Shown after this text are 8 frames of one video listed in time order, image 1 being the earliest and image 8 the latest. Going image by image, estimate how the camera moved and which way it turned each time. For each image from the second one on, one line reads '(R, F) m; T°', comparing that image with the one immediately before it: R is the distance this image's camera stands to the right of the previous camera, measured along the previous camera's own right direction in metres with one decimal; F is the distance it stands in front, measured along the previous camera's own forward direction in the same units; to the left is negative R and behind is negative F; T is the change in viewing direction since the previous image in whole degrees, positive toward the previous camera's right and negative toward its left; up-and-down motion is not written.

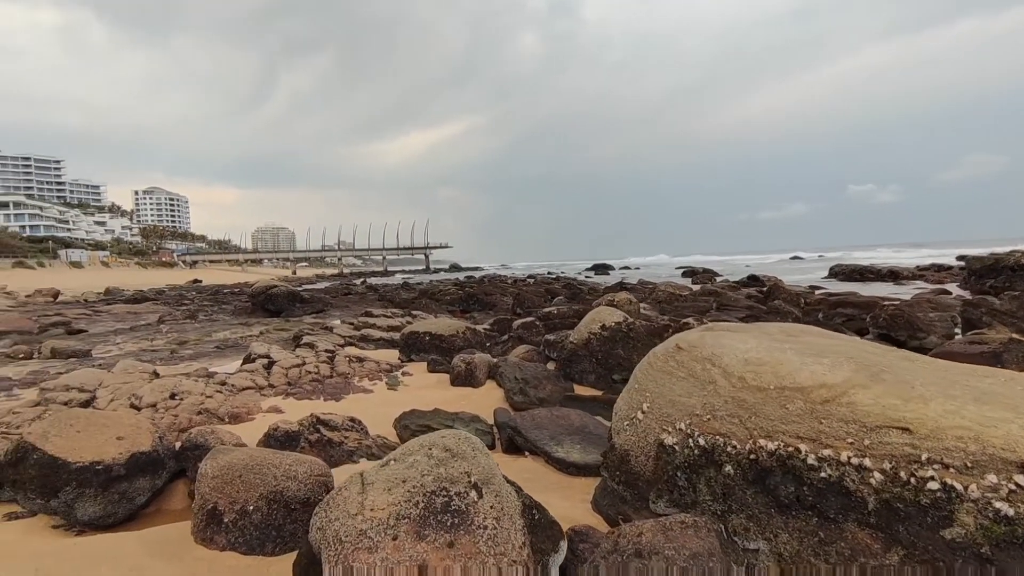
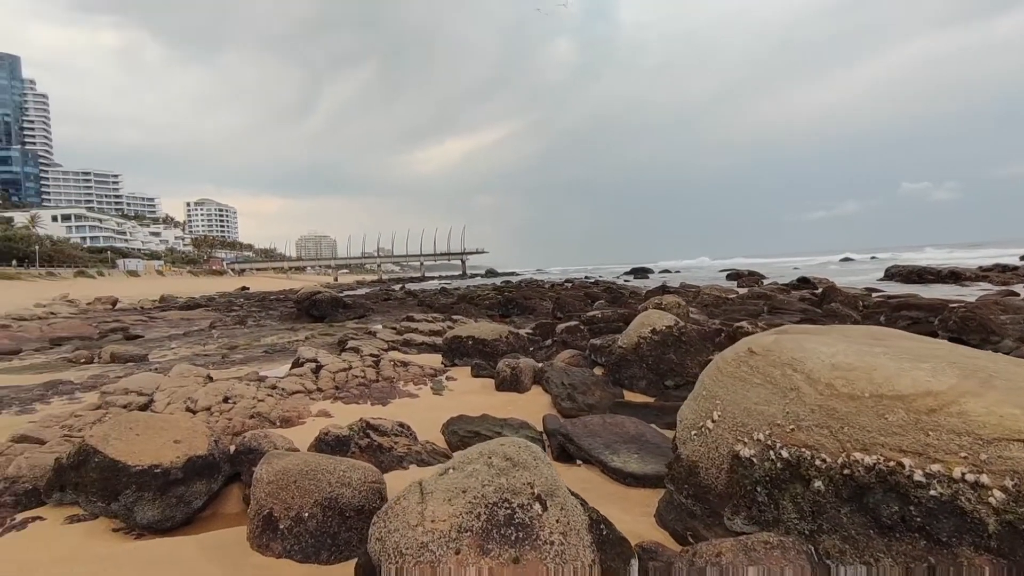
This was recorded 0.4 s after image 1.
(-0.1, +0.2) m; -4°
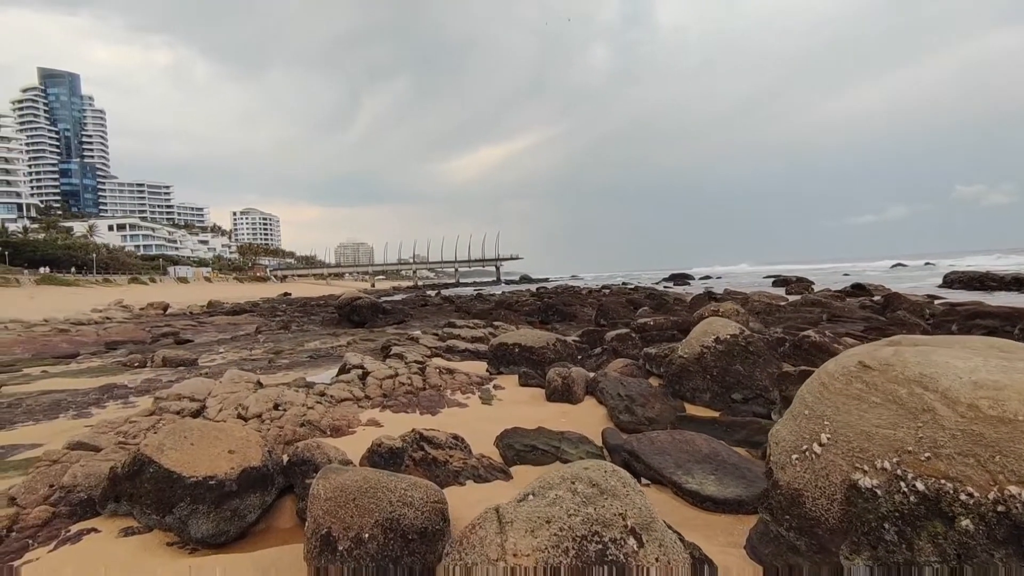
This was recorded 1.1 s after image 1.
(-0.3, +0.3) m; -4°
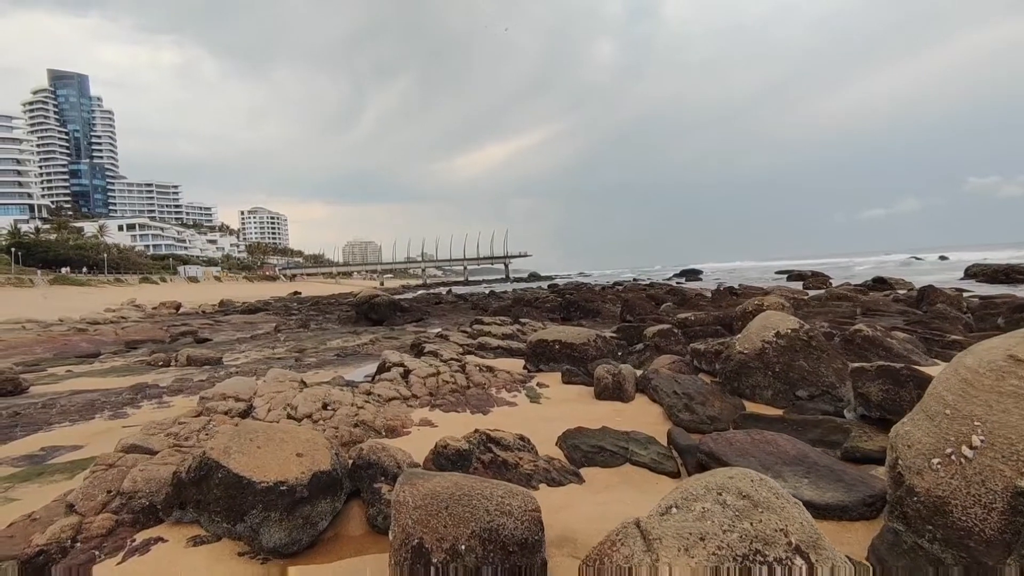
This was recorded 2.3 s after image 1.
(-0.6, +0.3) m; -1°
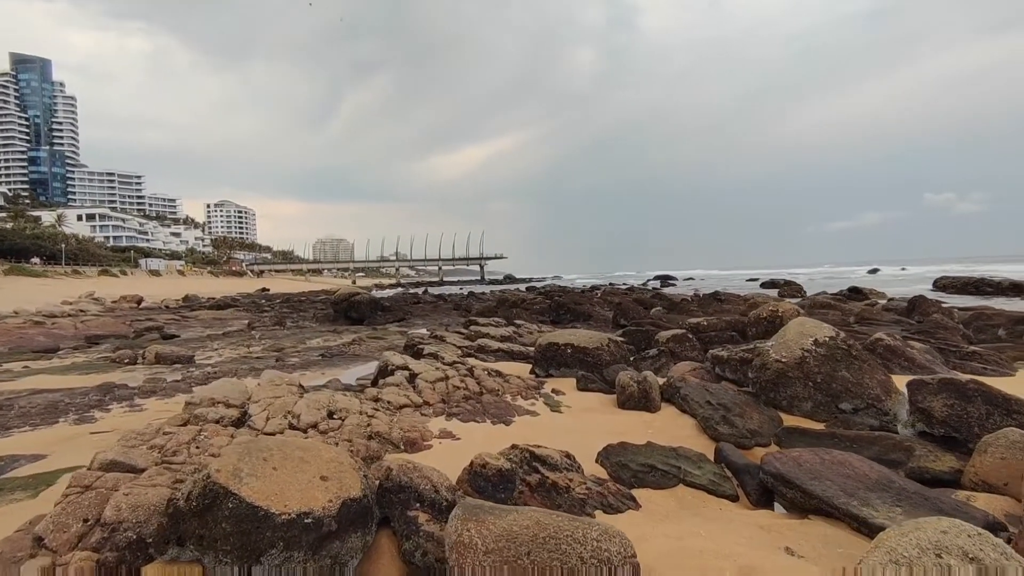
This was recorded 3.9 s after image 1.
(-0.6, +0.6) m; +3°
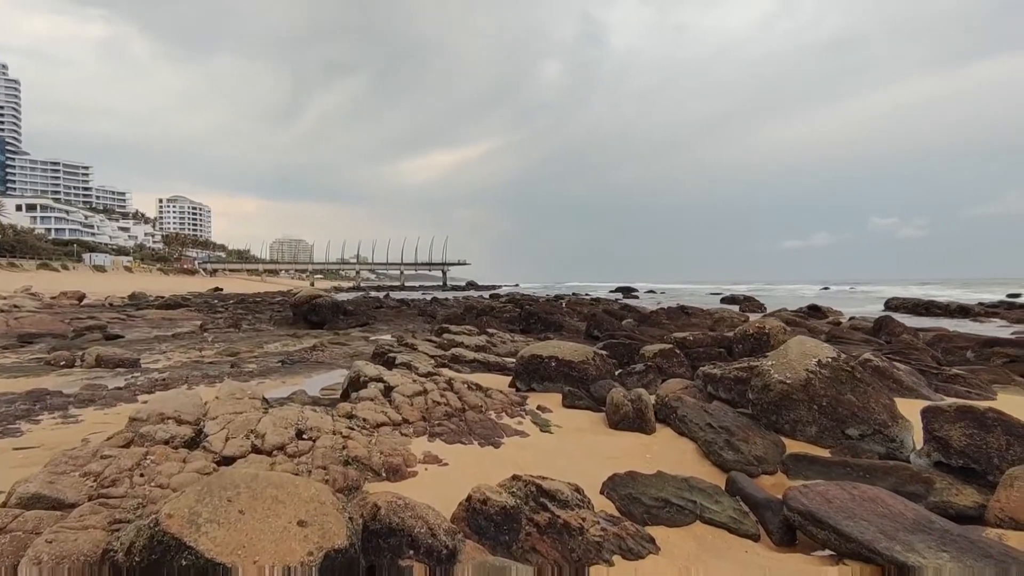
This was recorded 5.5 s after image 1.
(-0.3, +0.6) m; +4°
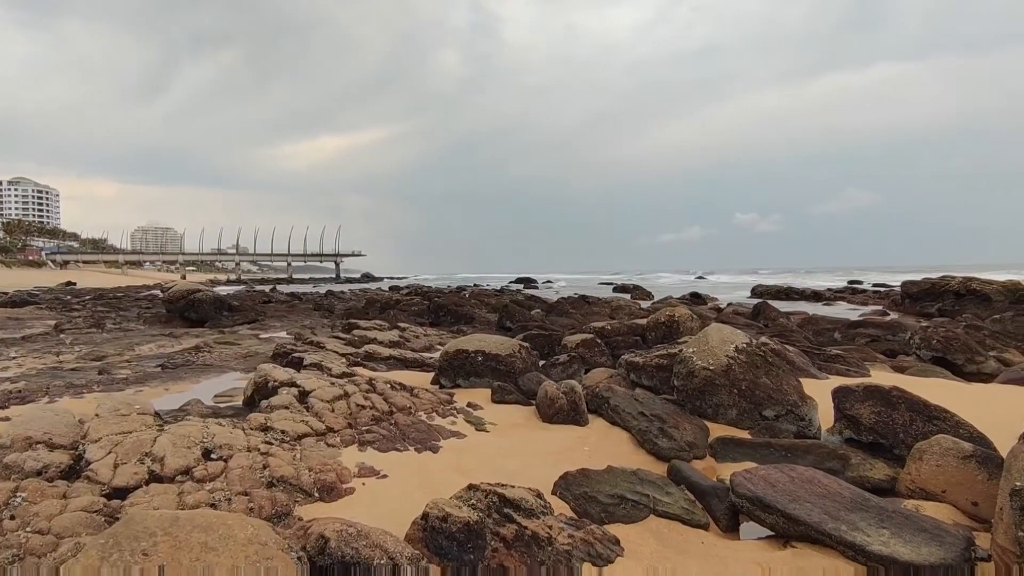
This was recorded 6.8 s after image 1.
(-0.4, +0.4) m; +11°
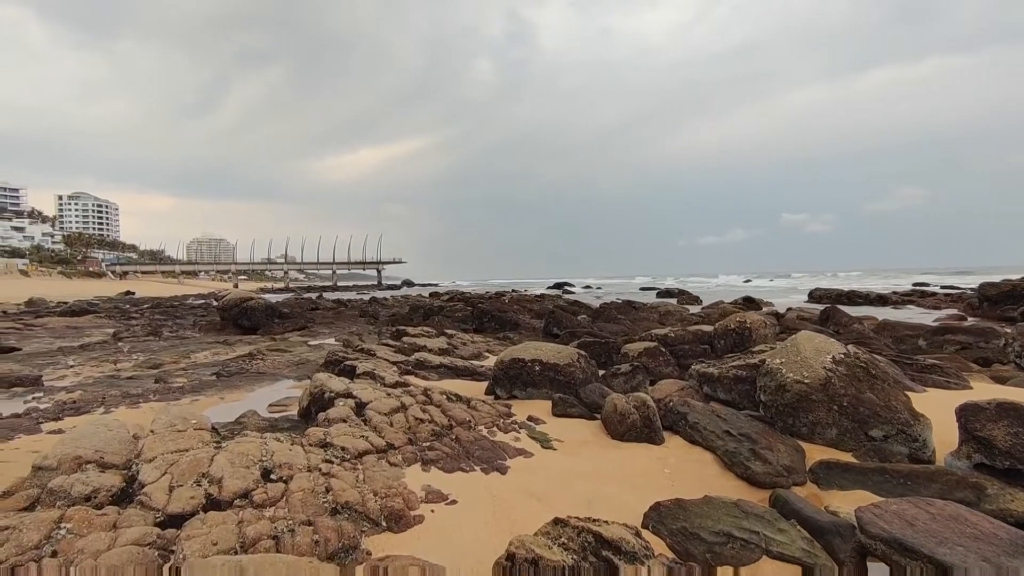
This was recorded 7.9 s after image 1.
(-0.3, +0.5) m; -4°
